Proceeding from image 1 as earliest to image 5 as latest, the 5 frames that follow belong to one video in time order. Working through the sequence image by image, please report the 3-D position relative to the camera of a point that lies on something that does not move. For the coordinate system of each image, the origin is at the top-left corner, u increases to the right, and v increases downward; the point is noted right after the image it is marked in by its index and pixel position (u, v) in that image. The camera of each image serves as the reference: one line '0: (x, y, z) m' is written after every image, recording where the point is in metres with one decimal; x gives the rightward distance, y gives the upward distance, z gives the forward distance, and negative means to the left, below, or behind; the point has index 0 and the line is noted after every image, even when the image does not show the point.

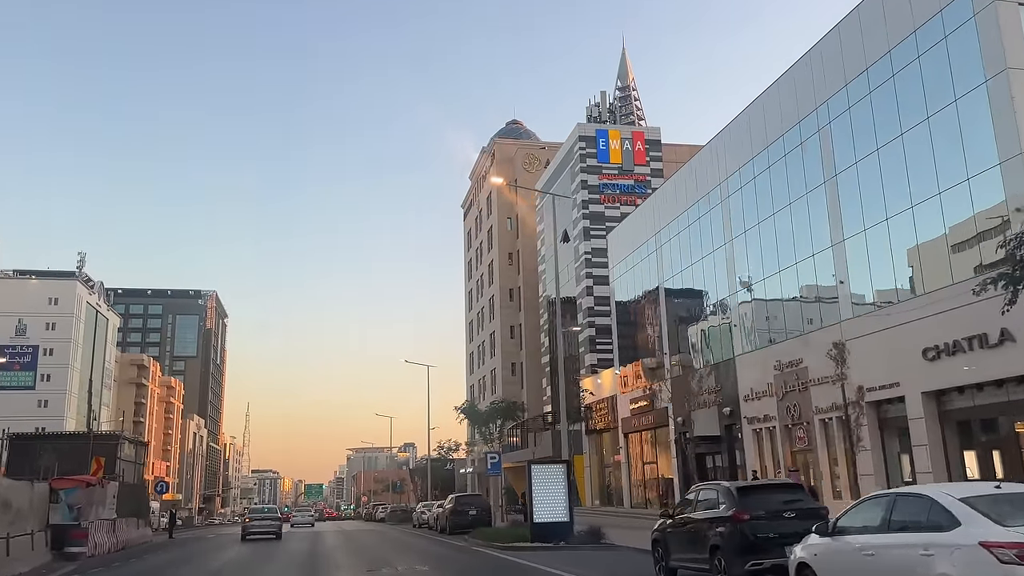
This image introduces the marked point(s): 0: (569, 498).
0: (+1.4, -5.1, +19.6) m
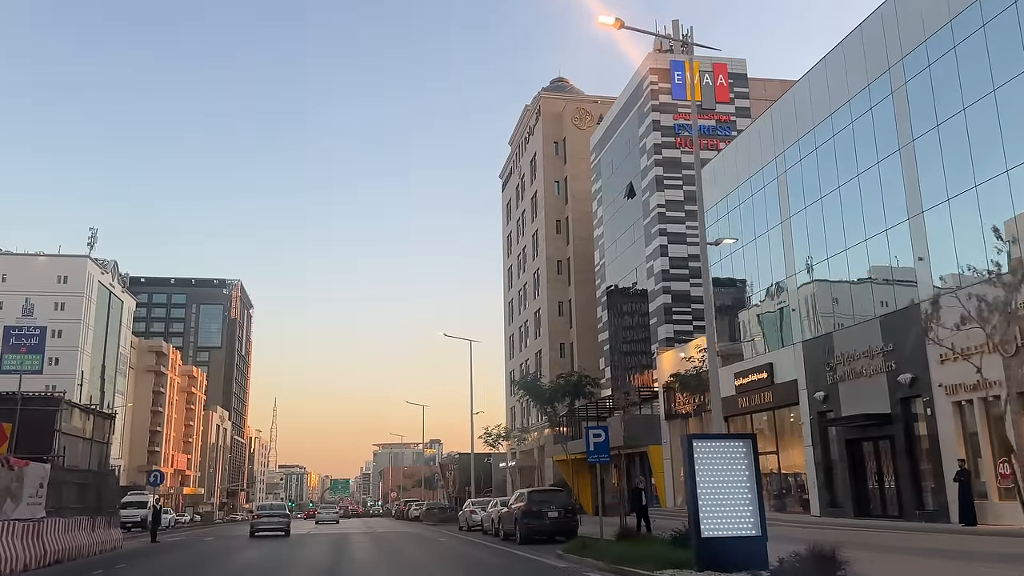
0: (+3.6, -3.0, +11.7) m
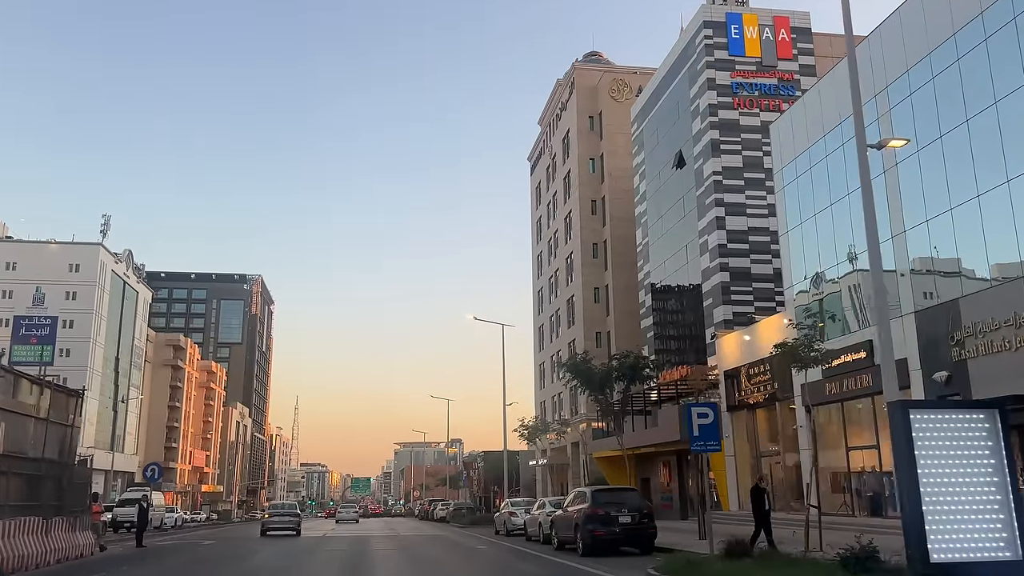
0: (+4.6, -1.9, +7.4) m
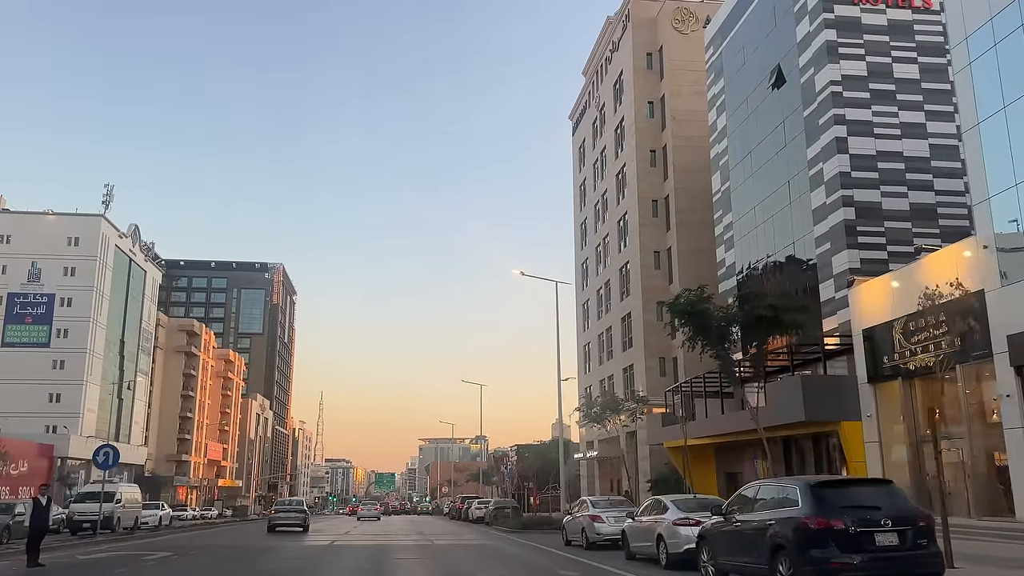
0: (+5.9, +0.2, -0.8) m
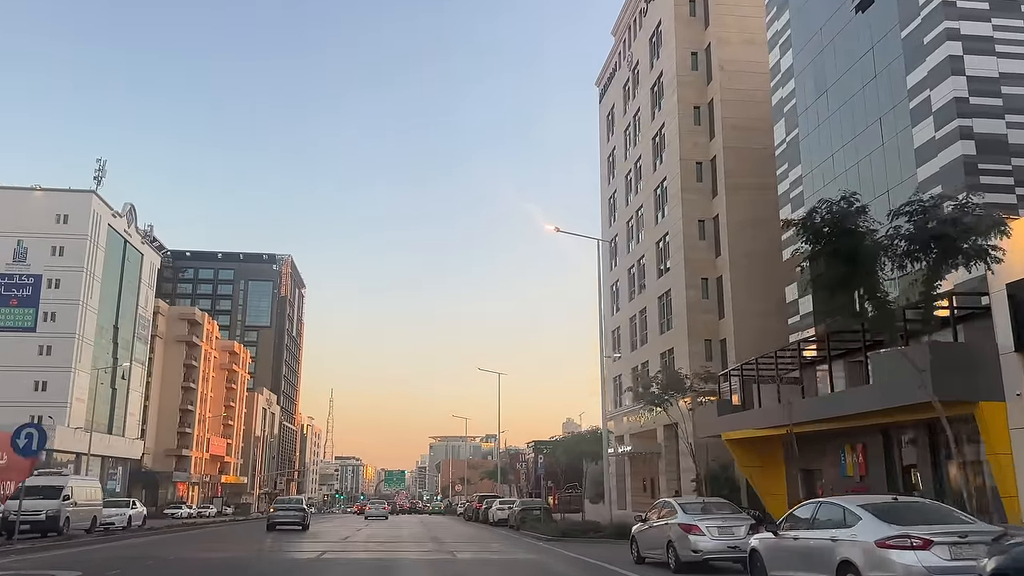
0: (+6.6, +1.6, -6.4) m
